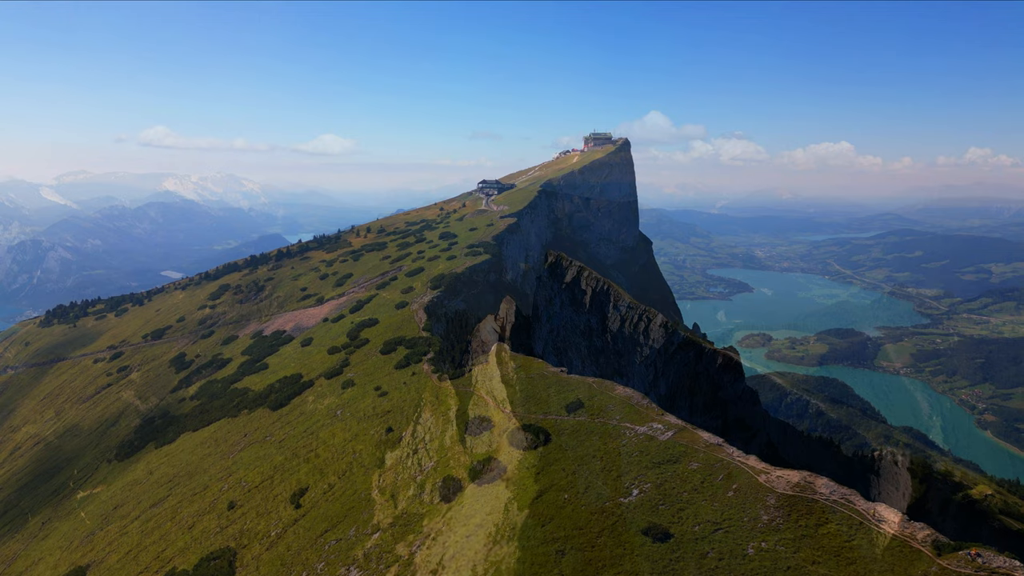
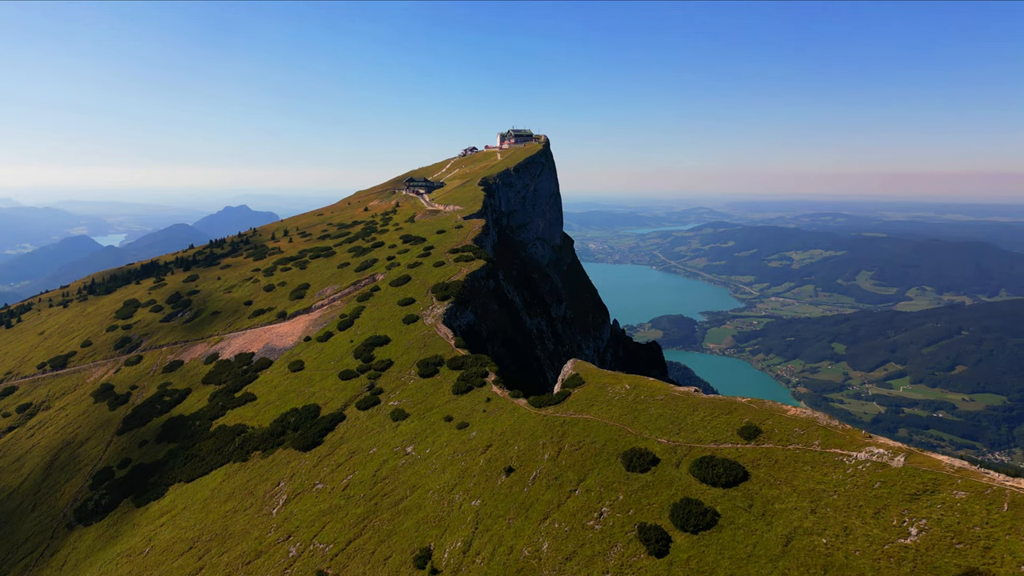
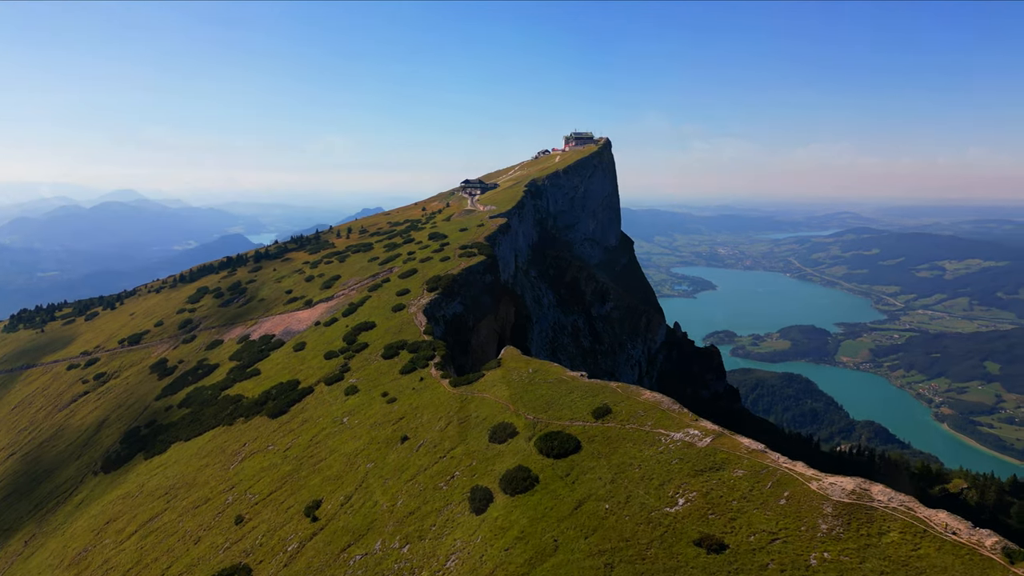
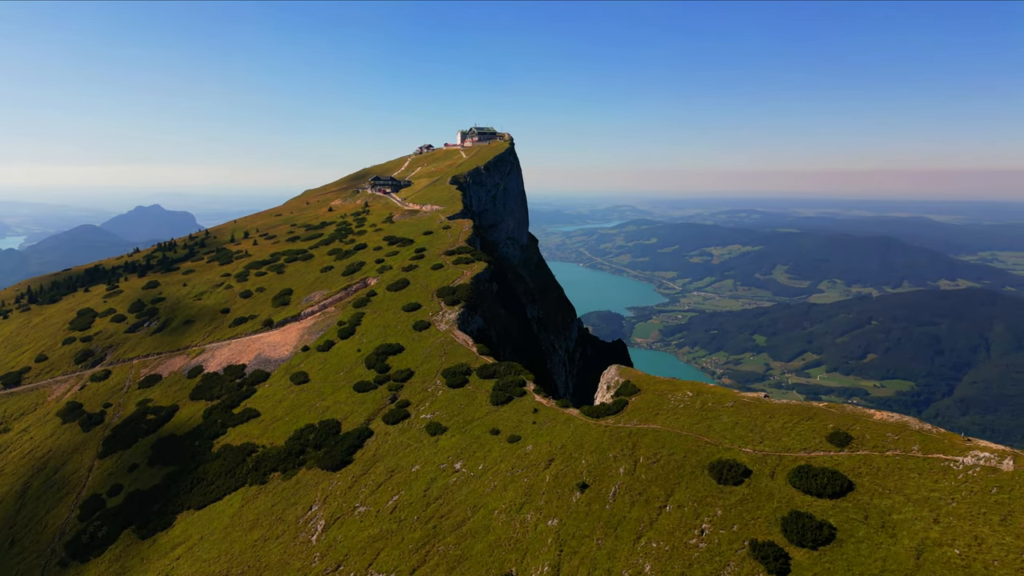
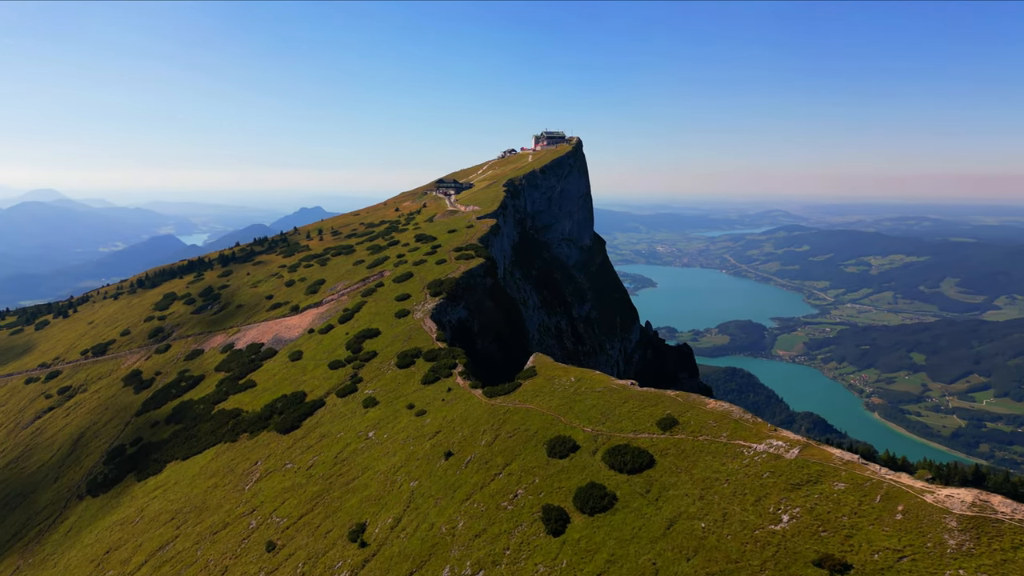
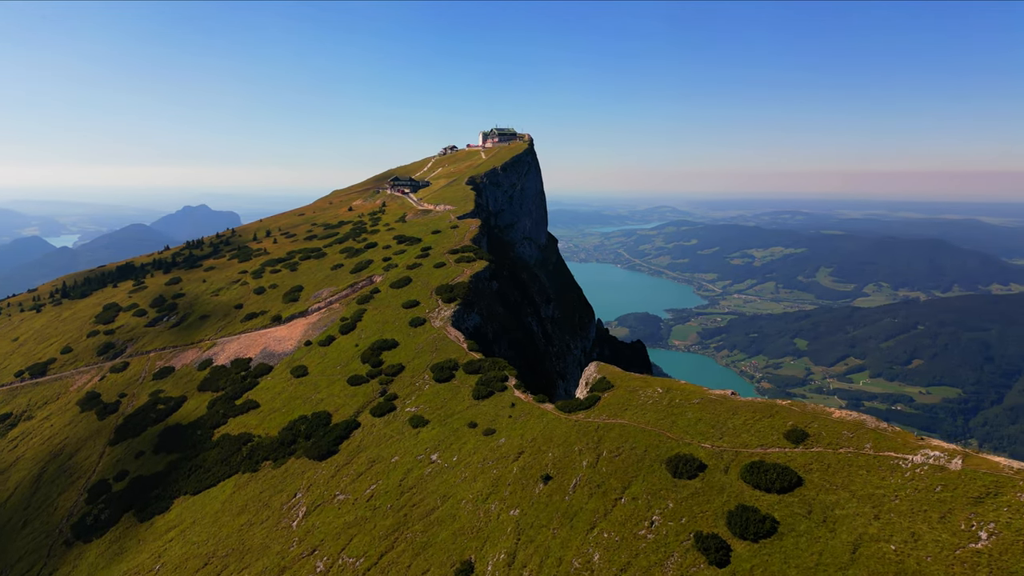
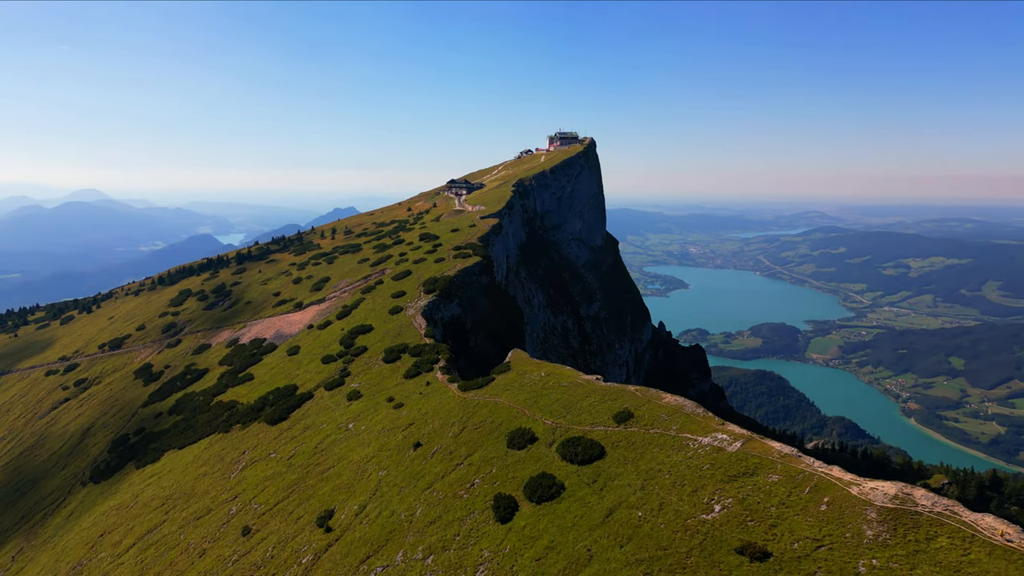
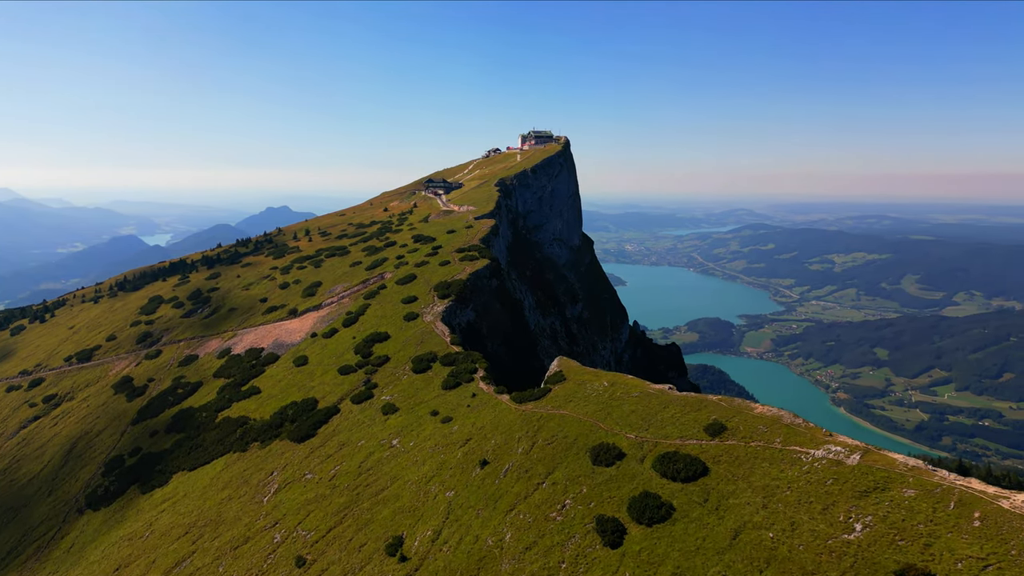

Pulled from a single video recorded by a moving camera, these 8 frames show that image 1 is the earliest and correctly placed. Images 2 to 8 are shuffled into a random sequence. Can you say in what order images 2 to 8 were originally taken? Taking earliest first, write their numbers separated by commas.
3, 7, 5, 8, 2, 6, 4
